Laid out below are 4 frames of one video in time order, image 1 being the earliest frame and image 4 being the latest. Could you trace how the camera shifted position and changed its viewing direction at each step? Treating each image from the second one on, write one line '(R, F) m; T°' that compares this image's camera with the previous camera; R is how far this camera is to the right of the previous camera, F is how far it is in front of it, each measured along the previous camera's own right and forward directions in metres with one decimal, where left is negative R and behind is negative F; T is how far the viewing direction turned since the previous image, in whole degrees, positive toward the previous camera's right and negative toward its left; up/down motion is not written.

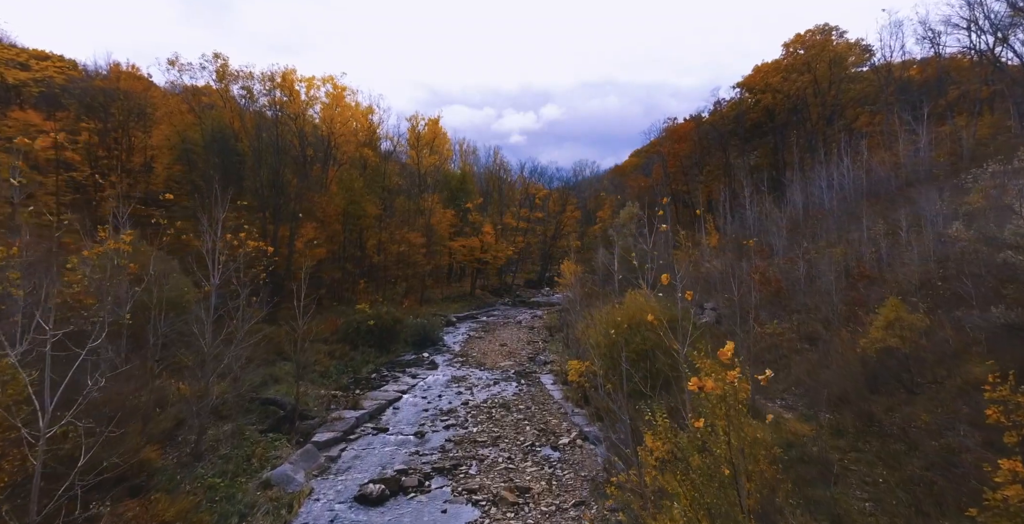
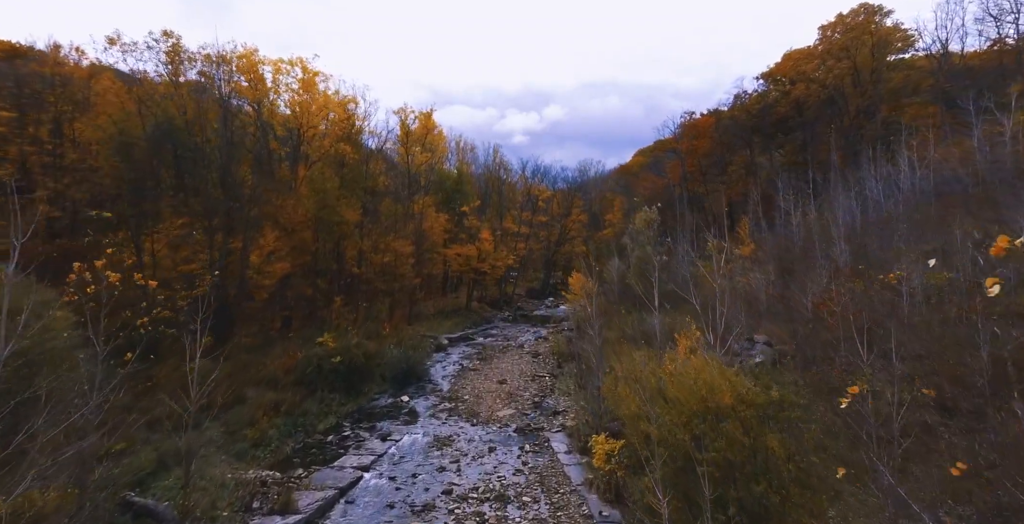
(0.0, +3.6) m; 0°
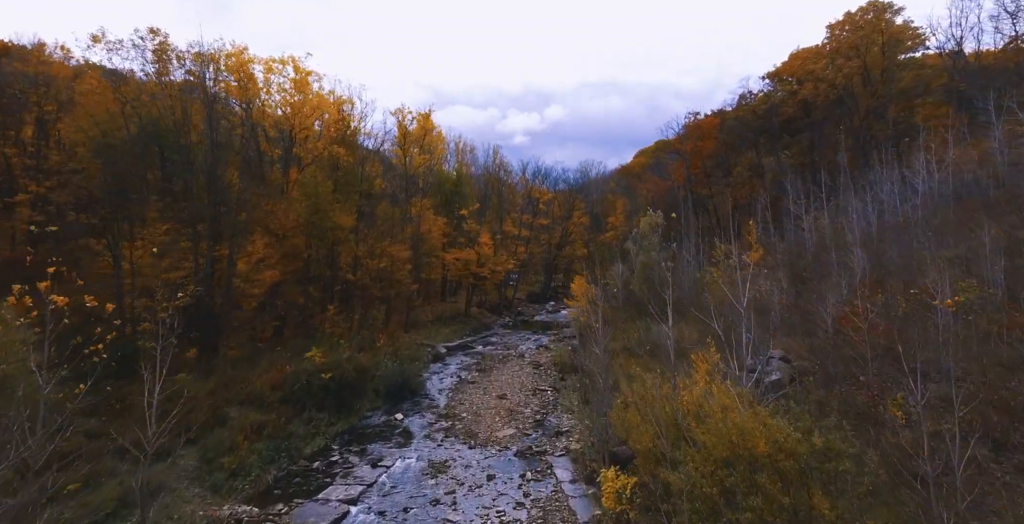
(0.0, +0.8) m; 0°
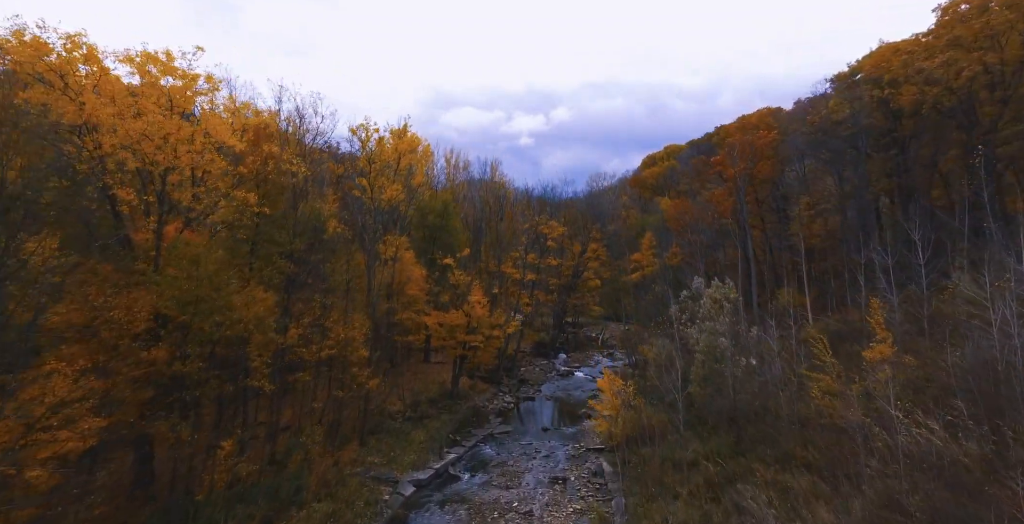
(0.0, +7.7) m; 0°
